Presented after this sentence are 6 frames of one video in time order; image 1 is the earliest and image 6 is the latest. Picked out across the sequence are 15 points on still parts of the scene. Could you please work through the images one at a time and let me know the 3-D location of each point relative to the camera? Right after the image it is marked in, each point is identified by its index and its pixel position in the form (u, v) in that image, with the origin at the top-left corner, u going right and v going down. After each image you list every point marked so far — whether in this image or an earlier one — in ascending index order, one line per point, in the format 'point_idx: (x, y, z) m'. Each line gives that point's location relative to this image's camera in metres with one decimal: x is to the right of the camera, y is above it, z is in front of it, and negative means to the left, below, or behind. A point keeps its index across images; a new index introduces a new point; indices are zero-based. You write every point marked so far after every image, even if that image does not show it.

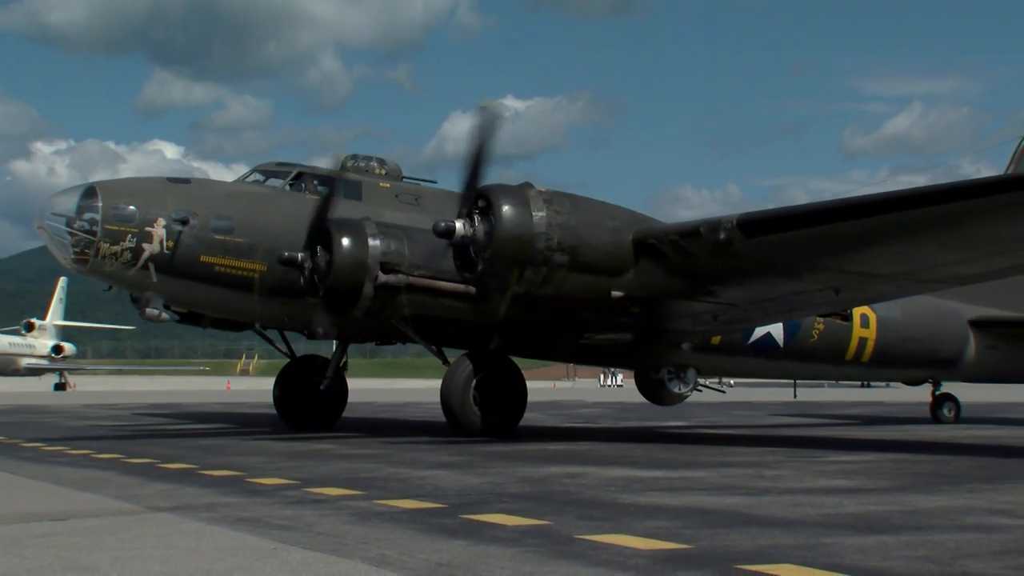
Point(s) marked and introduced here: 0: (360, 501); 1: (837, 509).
0: (-1.0, -1.5, +6.0) m
1: (+2.4, -1.6, +6.0) m
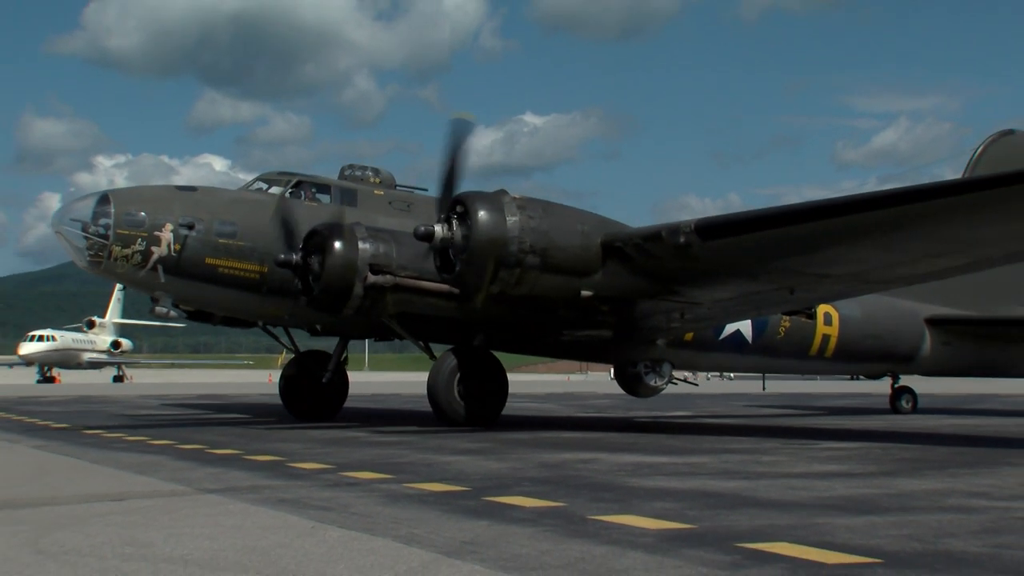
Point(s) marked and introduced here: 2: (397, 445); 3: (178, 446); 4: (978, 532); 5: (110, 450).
0: (-0.9, -1.5, +6.4) m
1: (+2.5, -1.6, +6.4) m
2: (-1.1, -1.5, +8.2) m
3: (-3.0, -1.4, +7.6) m
4: (+3.1, -1.6, +5.4) m
5: (-3.4, -1.4, +7.3) m
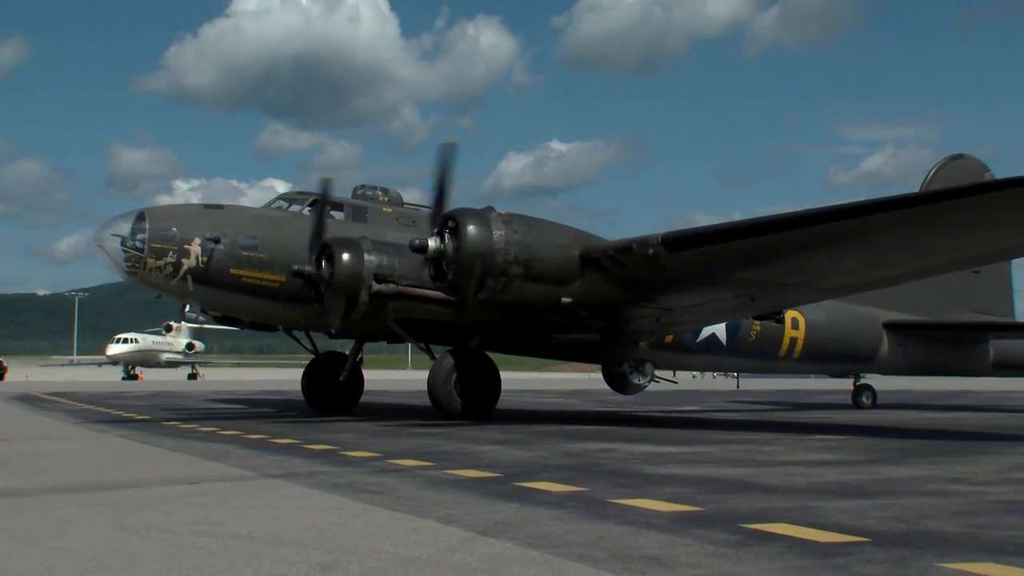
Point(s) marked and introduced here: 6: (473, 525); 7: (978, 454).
0: (-0.7, -1.6, +7.1) m
1: (+2.7, -1.6, +7.0) m
2: (-0.8, -1.6, +8.8) m
3: (-2.8, -1.5, +8.3) m
4: (+3.3, -1.7, +6.0) m
5: (-3.2, -1.5, +8.0) m
6: (-0.3, -1.8, +6.0) m
7: (+4.6, -1.6, +8.2) m
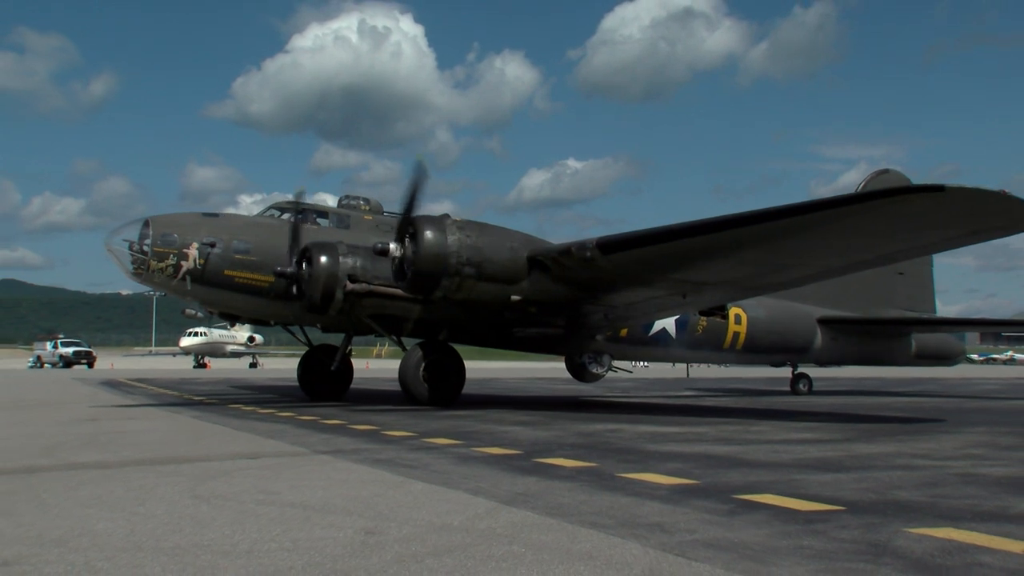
0: (-0.5, -1.6, +7.9) m
1: (+2.9, -1.6, +7.9) m
2: (-0.7, -1.6, +9.7) m
3: (-2.6, -1.5, +9.2) m
4: (+3.5, -1.7, +6.9) m
5: (-3.0, -1.5, +8.8) m
6: (-0.1, -1.8, +6.8) m
7: (+4.8, -1.6, +9.0) m
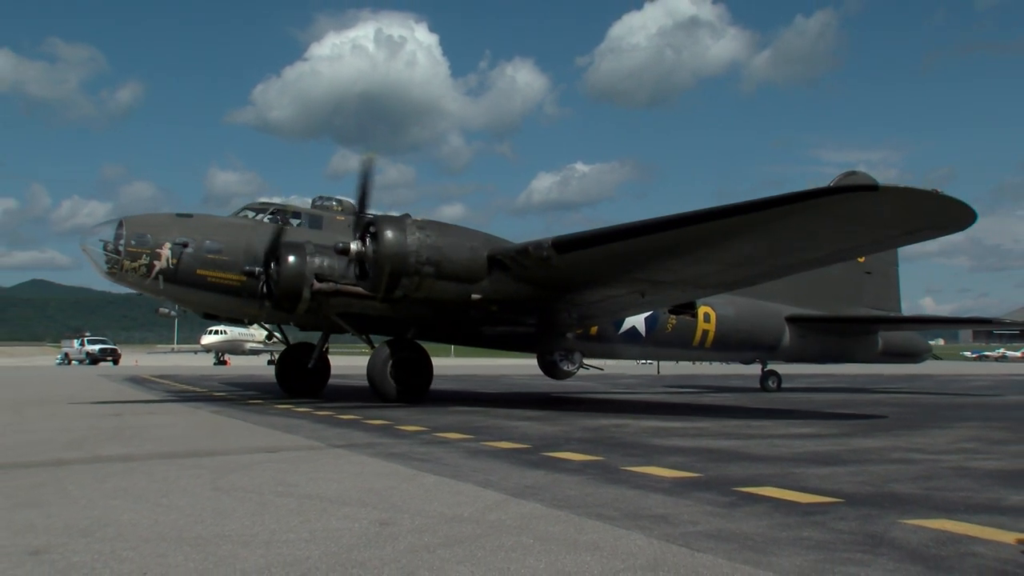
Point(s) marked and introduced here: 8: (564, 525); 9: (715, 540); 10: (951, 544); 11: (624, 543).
0: (-0.4, -1.6, +8.2) m
1: (+3.0, -1.6, +8.1) m
2: (-0.6, -1.6, +9.9) m
3: (-2.5, -1.5, +9.4) m
4: (+3.5, -1.7, +7.1) m
5: (-2.9, -1.4, +9.1) m
6: (0.0, -1.7, +7.1) m
7: (+4.9, -1.6, +9.2) m
8: (+0.4, -1.8, +6.3) m
9: (+1.5, -1.8, +5.9) m
10: (+3.2, -1.8, +5.8) m
11: (+0.8, -1.9, +5.9) m
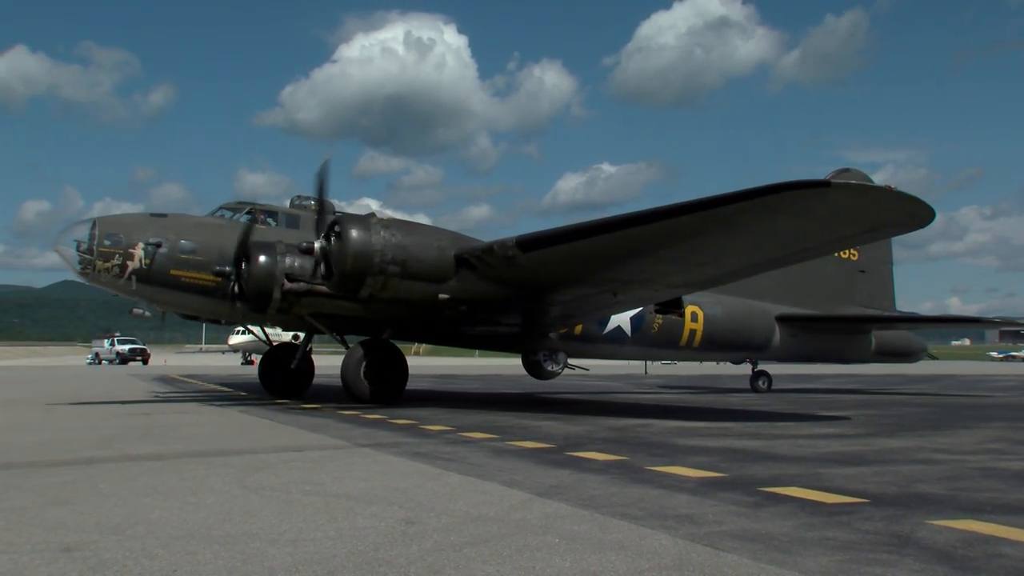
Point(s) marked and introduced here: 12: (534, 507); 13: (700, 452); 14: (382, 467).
0: (-0.2, -1.6, +8.2) m
1: (+3.2, -1.6, +8.1) m
2: (-0.3, -1.6, +10.0) m
3: (-2.3, -1.5, +9.5) m
4: (+3.8, -1.7, +7.1) m
5: (-2.7, -1.4, +9.1) m
6: (+0.2, -1.8, +7.1) m
7: (+5.1, -1.6, +9.2) m
8: (+0.6, -1.8, +6.3) m
9: (+1.7, -1.9, +6.0) m
10: (+3.4, -1.8, +5.8) m
11: (+1.0, -1.9, +5.9) m
12: (+0.2, -1.8, +6.7) m
13: (+1.9, -1.7, +8.1) m
14: (-1.2, -1.6, +7.4) m
